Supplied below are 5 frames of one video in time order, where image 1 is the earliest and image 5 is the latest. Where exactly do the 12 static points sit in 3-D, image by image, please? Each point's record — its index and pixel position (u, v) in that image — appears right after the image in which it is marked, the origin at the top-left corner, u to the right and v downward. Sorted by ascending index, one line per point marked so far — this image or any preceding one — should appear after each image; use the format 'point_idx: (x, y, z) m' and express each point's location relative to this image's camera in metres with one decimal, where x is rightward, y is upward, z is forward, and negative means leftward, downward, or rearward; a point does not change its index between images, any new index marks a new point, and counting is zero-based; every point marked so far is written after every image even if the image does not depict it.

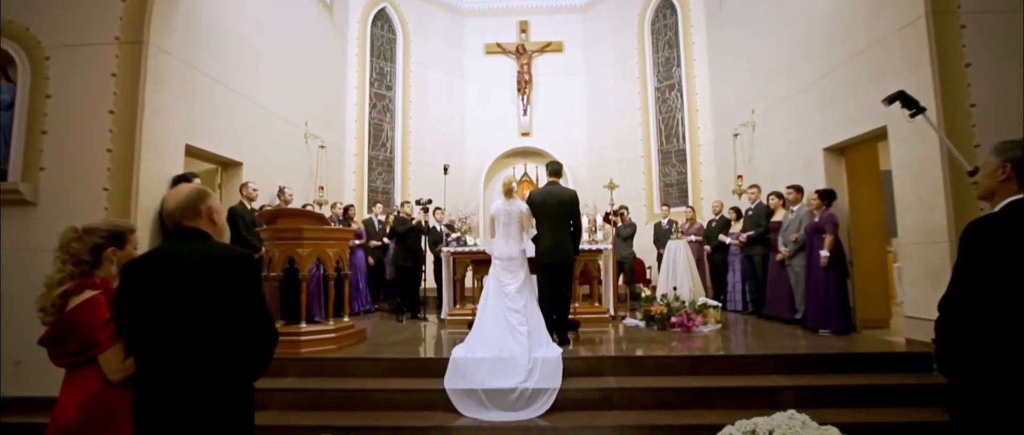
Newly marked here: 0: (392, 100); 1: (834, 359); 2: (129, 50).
0: (-2.5, +2.4, +10.1) m
1: (+2.7, -1.2, +4.1) m
2: (-3.5, +1.5, +4.4) m
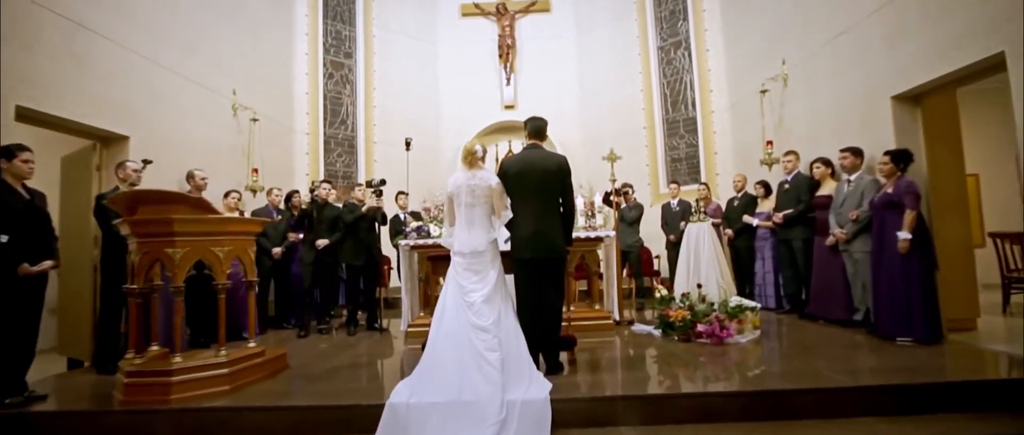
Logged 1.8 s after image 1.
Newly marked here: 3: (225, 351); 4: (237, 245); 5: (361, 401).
0: (-2.8, +2.6, +8.6) m
1: (+2.5, -1.0, +2.8) m
2: (-3.8, +1.6, +3.0) m
3: (-2.0, -0.9, +3.4) m
4: (-1.9, -0.2, +3.4) m
5: (-0.9, -1.1, +3.0) m
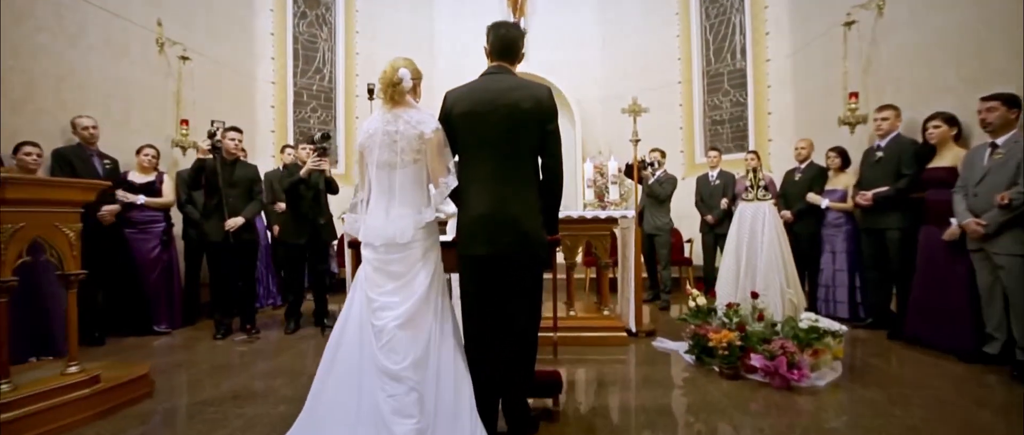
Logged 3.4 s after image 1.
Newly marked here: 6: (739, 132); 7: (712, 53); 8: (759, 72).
0: (-2.7, +3.1, +7.3) m
1: (+2.2, -1.0, +1.4) m
2: (-4.0, +1.8, +1.8) m
3: (-2.2, -0.7, +2.3) m
4: (-2.2, 0.0, +2.2) m
5: (-1.2, -1.0, +1.8) m
6: (+3.0, +1.1, +6.4) m
7: (+2.8, +2.3, +6.7) m
8: (+3.1, +1.8, +6.1) m
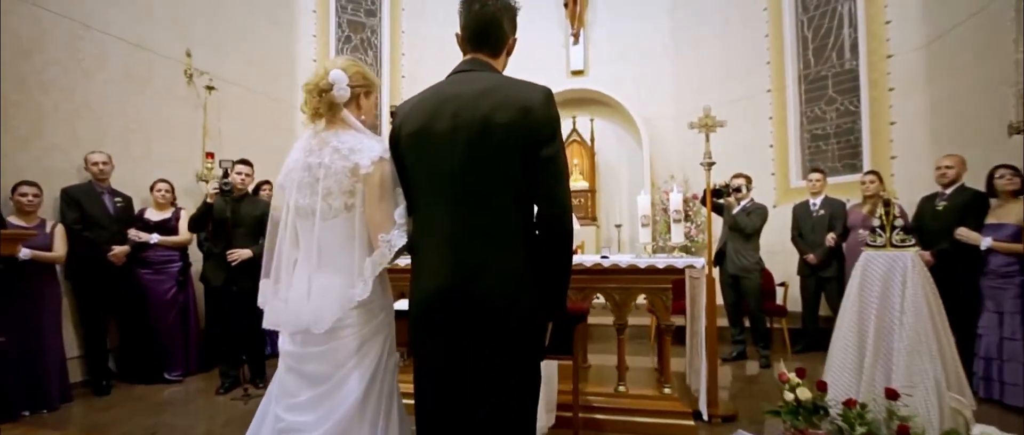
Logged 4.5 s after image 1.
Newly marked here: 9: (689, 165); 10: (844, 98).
0: (-1.9, +2.7, +7.0) m
1: (+2.0, -1.1, +0.3) m
2: (-4.0, +1.6, +1.7) m
3: (-2.2, -1.0, +1.8) m
4: (-2.2, -0.2, +1.8) m
5: (-1.3, -1.2, +1.2) m
6: (+3.6, +0.7, +5.1) m
7: (+3.4, +1.9, +5.6) m
8: (+3.7, +1.5, +4.9) m
9: (+2.3, +0.7, +6.3) m
10: (+3.6, +1.3, +5.2) m
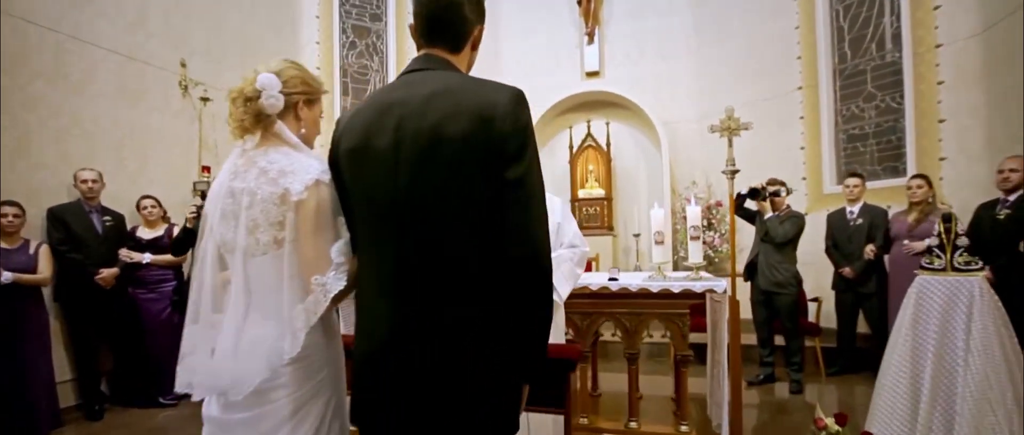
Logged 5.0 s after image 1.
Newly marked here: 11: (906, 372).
0: (-1.7, +2.5, +6.9) m
1: (+1.9, -1.2, -0.1) m
2: (-4.1, +1.4, +1.7) m
3: (-2.3, -1.1, +1.7) m
4: (-2.2, -0.3, +1.7) m
5: (-1.4, -1.3, +1.0) m
6: (+3.7, +0.7, +4.7) m
7: (+3.5, +1.8, +5.1) m
8: (+3.7, +1.4, +4.5) m
9: (+2.5, +0.6, +5.9) m
10: (+3.6, +1.2, +4.8) m
11: (+1.7, -0.6, +2.1) m
